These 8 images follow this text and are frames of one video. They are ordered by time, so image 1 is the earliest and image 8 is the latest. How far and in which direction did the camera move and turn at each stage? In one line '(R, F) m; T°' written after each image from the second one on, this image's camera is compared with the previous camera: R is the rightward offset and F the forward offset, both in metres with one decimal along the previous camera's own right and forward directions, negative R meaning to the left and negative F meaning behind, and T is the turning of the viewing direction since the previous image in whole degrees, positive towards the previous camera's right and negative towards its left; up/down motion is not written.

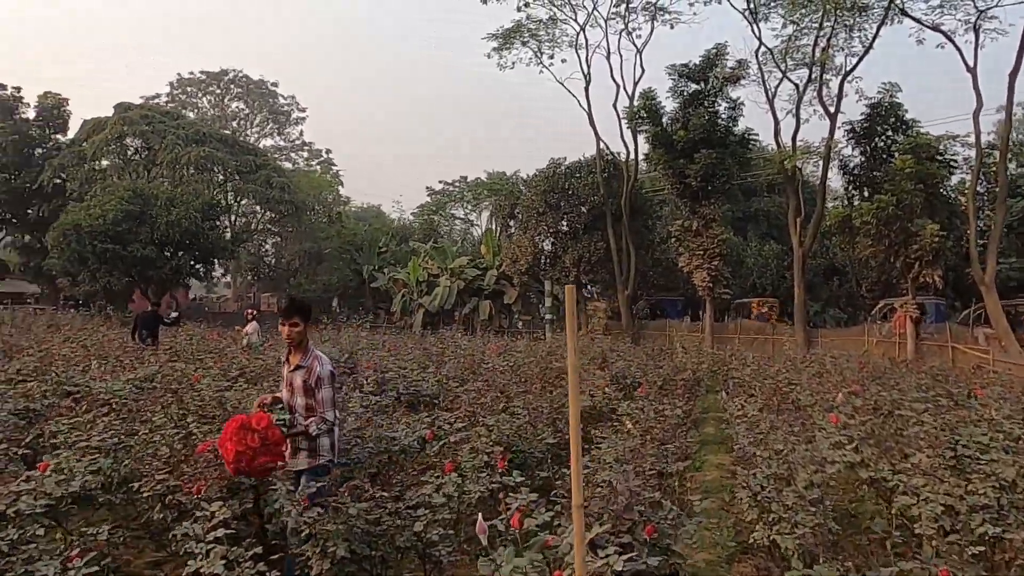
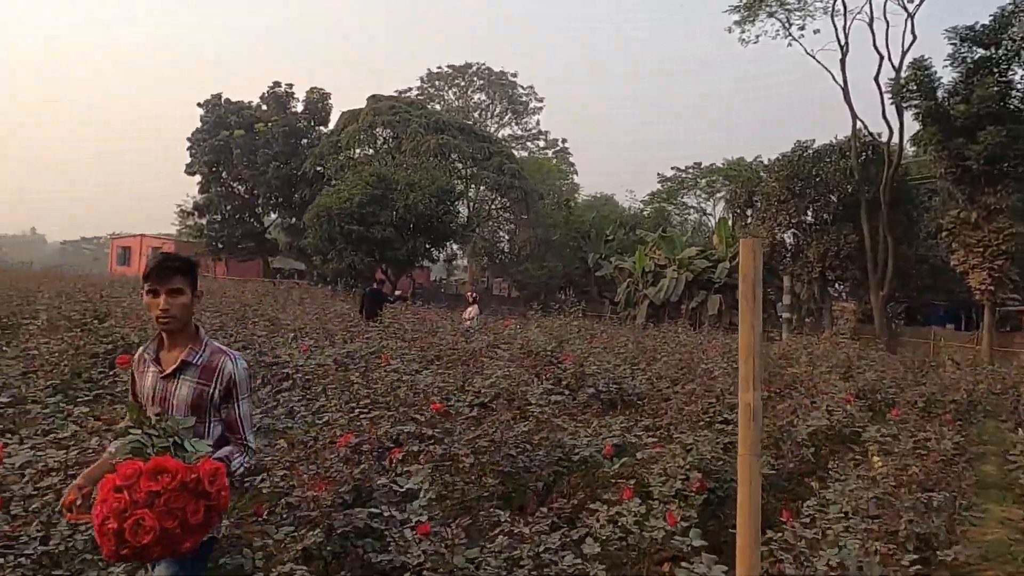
(+0.1, +1.0) m; -17°
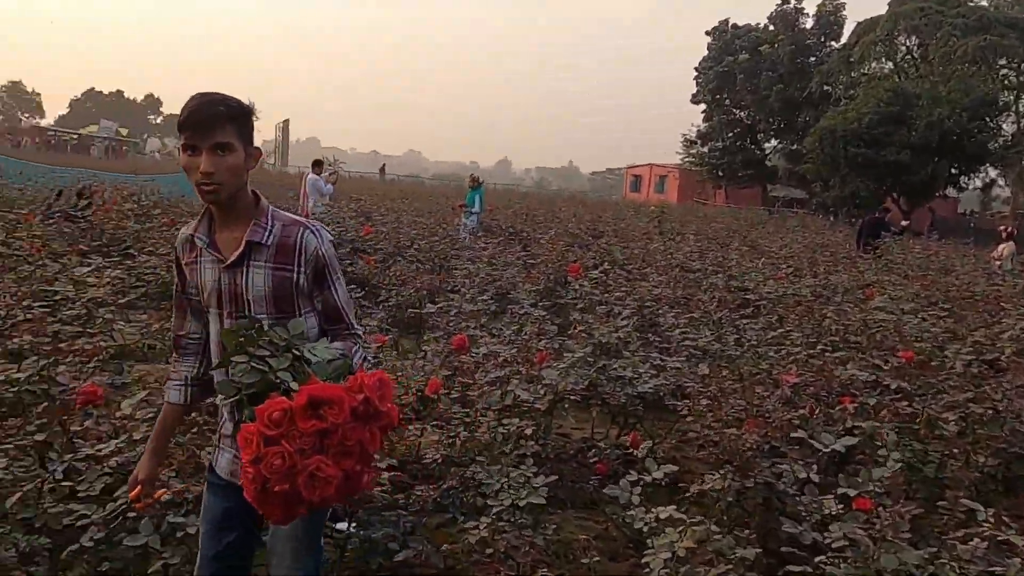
(+0.1, +0.5) m; -36°
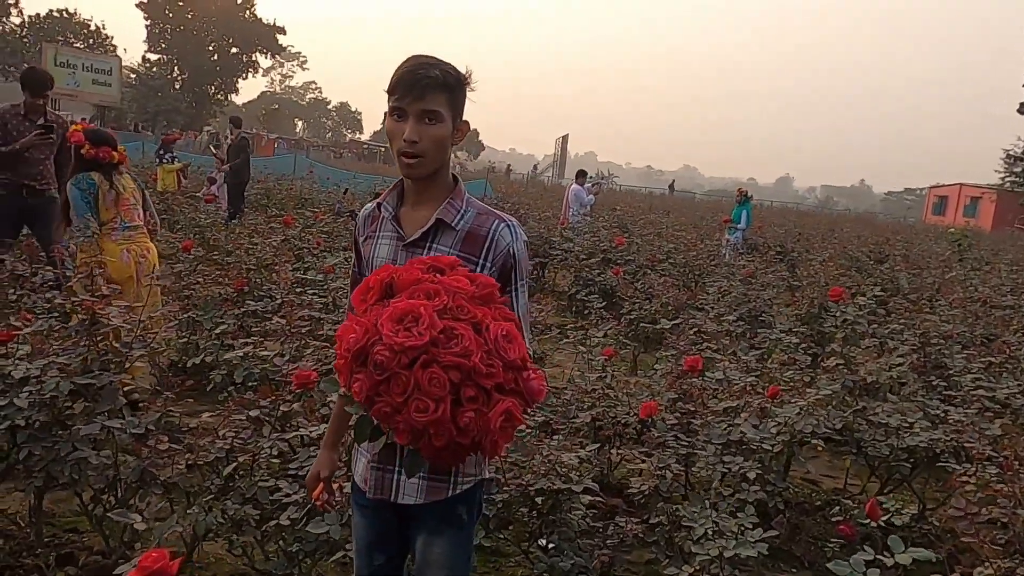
(+0.1, +0.3) m; -20°
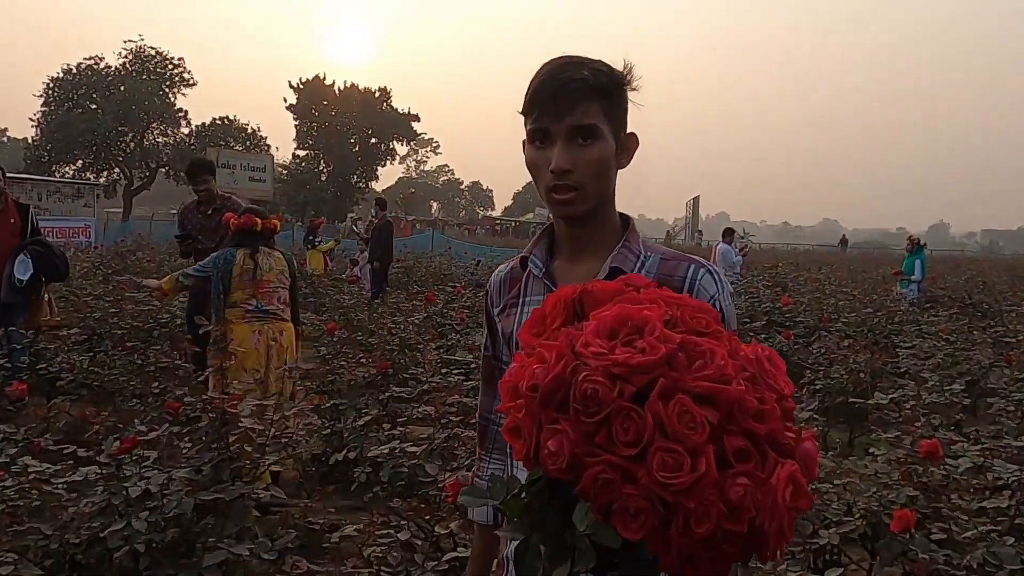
(-0.2, +0.5) m; -10°
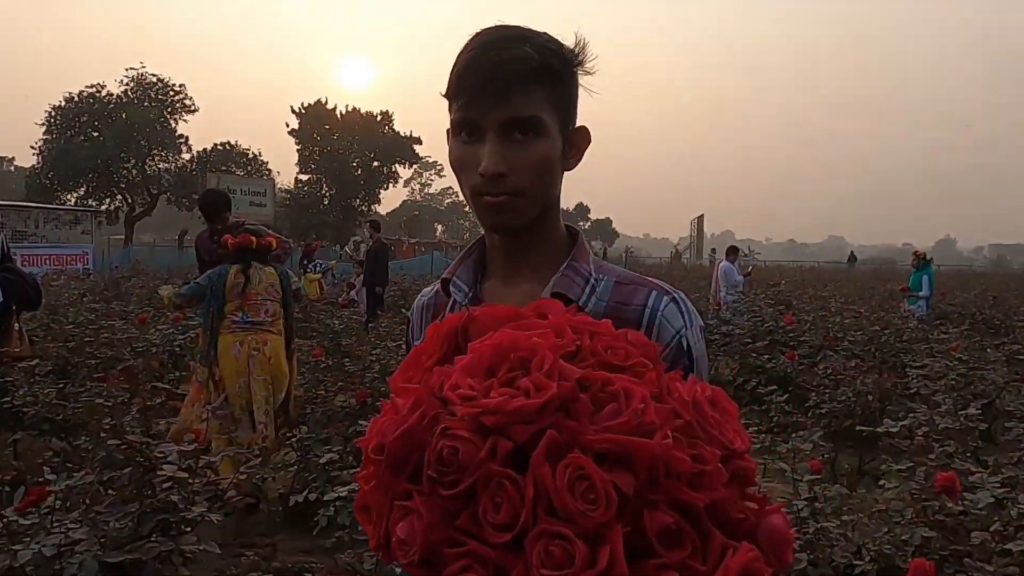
(+0.1, +0.2) m; 0°
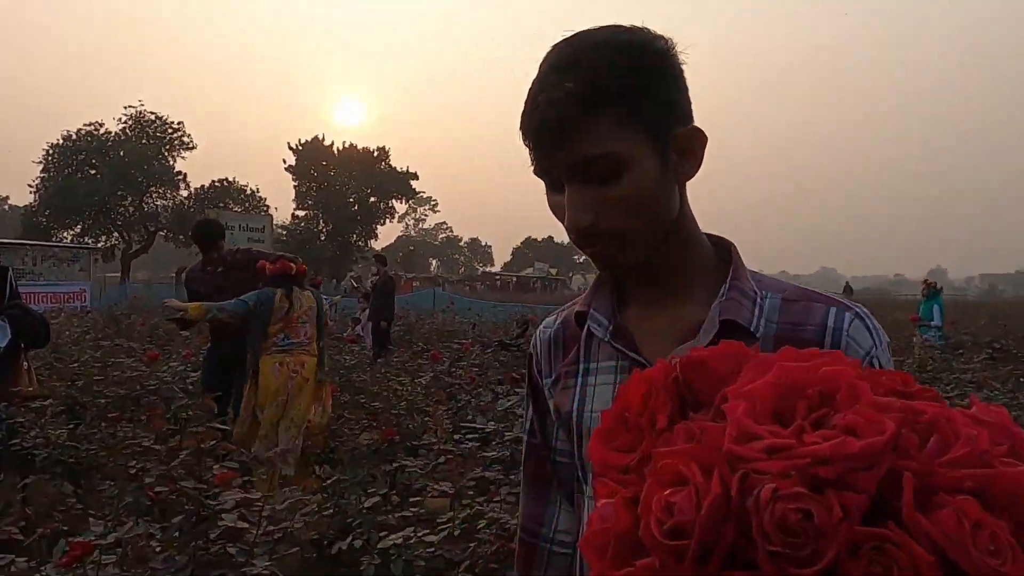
(-0.2, +0.1) m; 0°
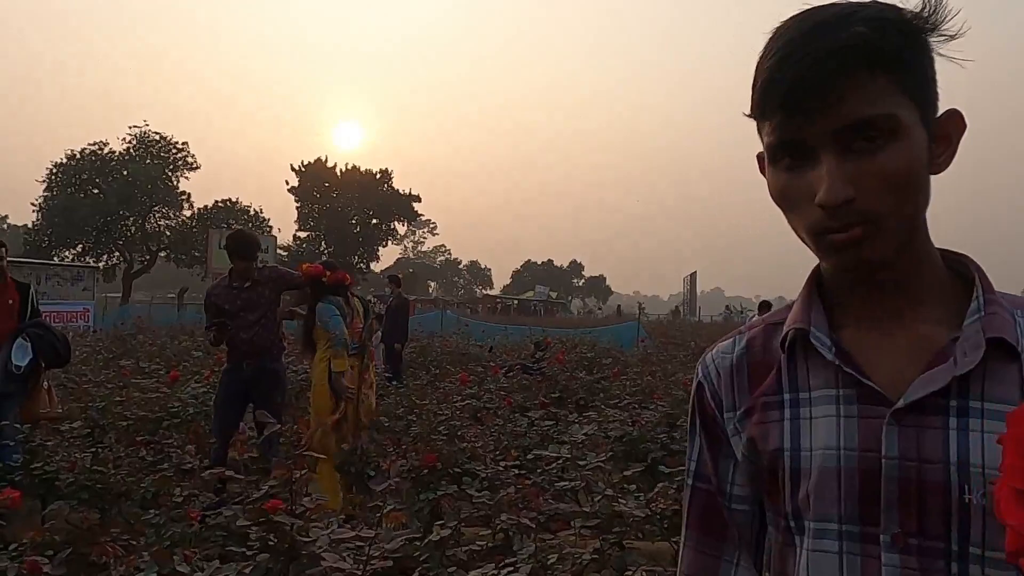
(-0.3, +0.1) m; 0°
